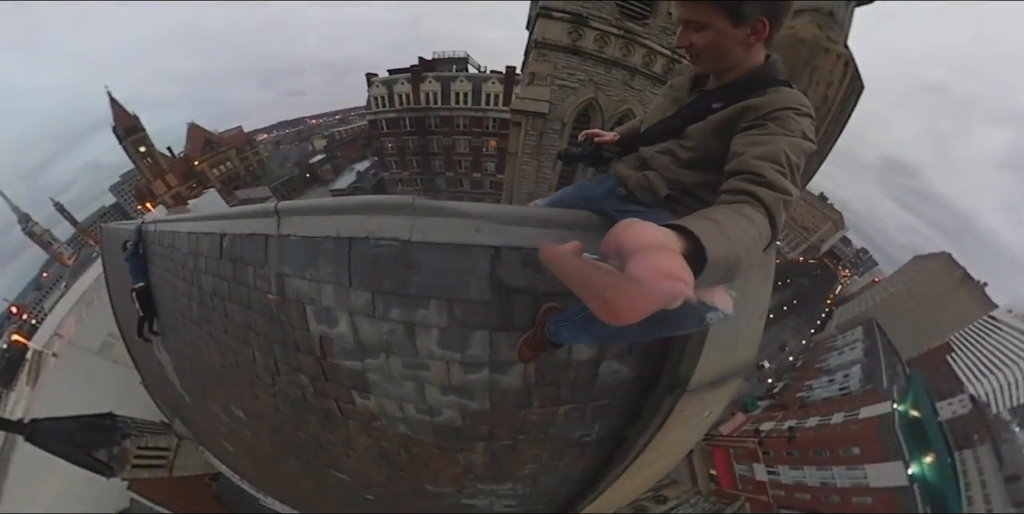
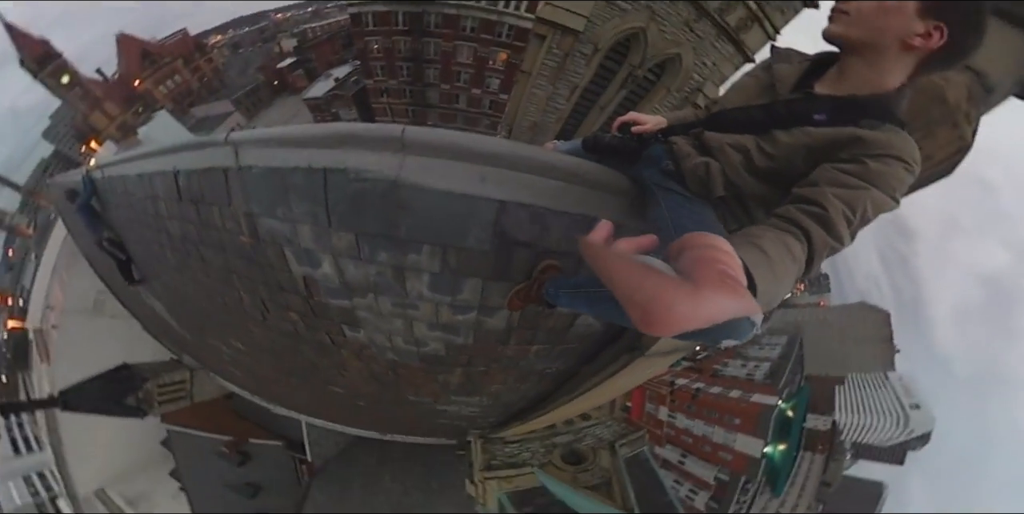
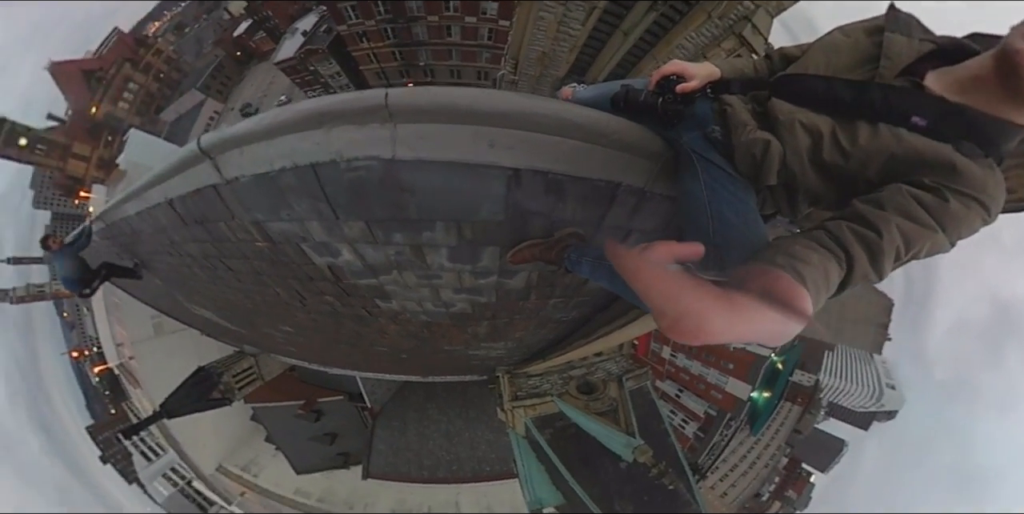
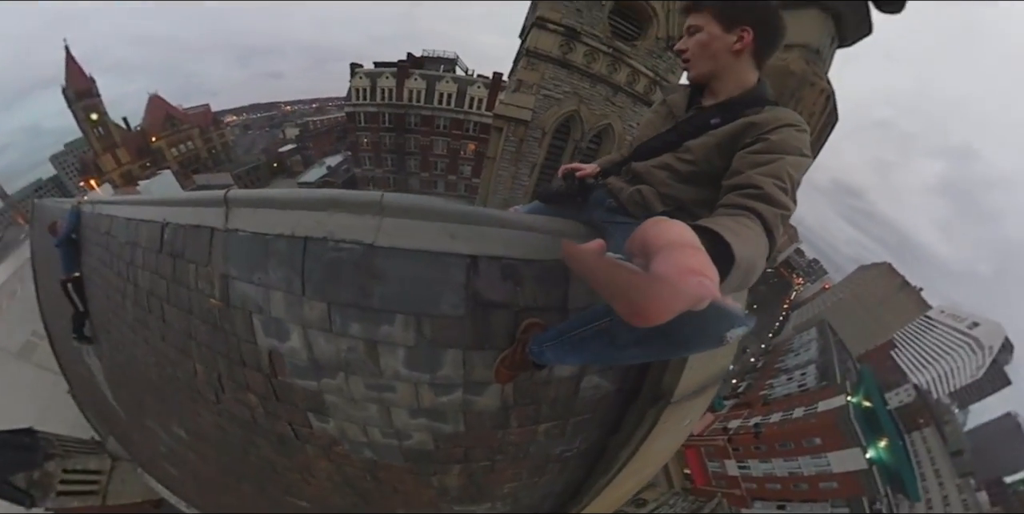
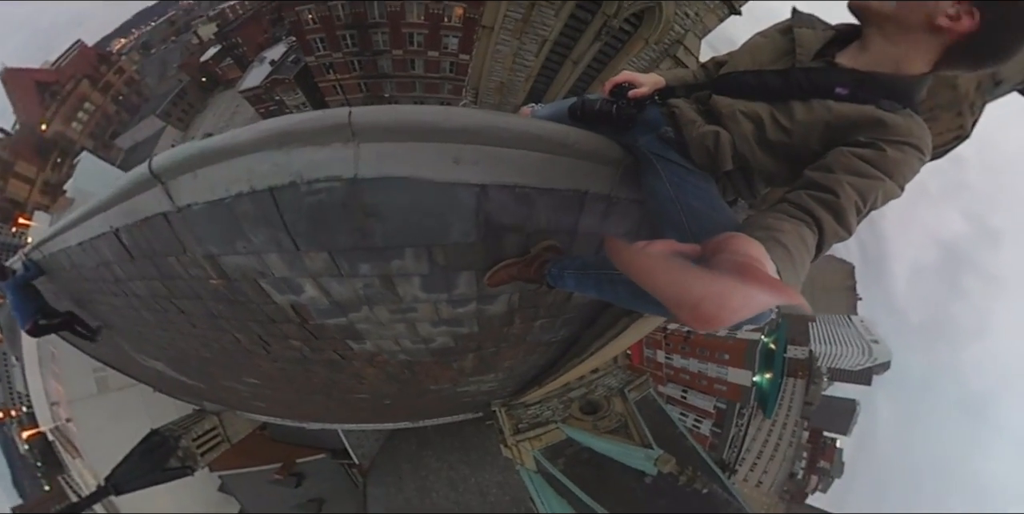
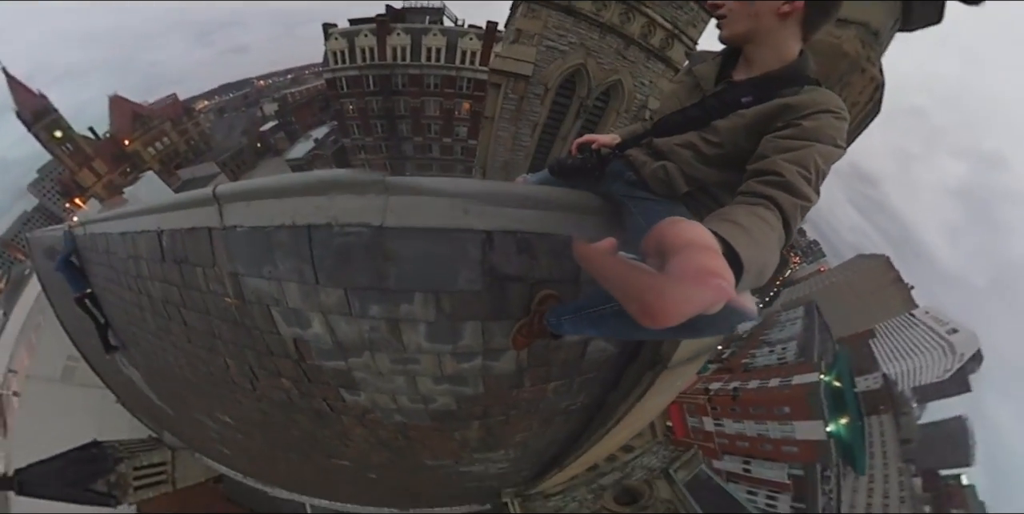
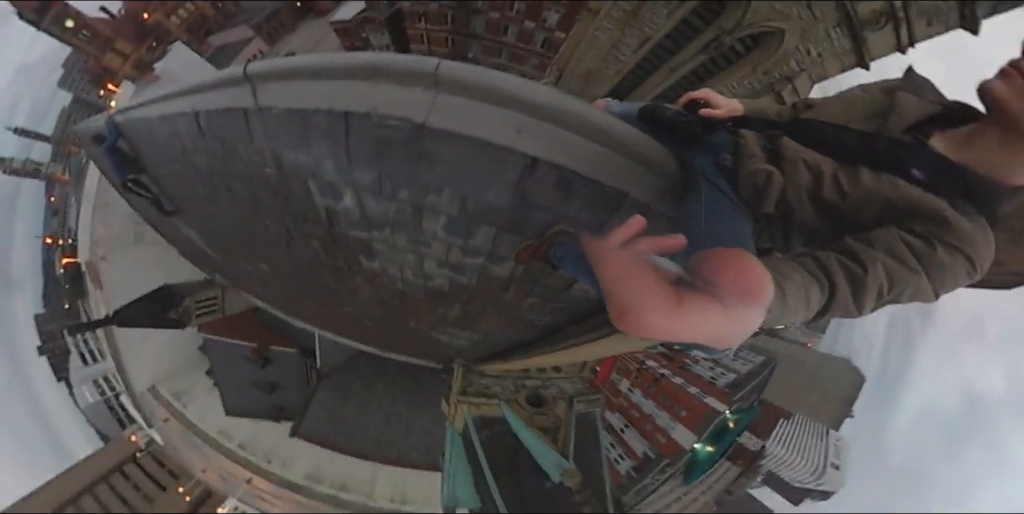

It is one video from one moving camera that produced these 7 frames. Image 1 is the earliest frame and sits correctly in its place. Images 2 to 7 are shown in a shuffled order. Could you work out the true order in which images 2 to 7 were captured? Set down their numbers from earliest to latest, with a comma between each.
4, 6, 2, 7, 5, 3
